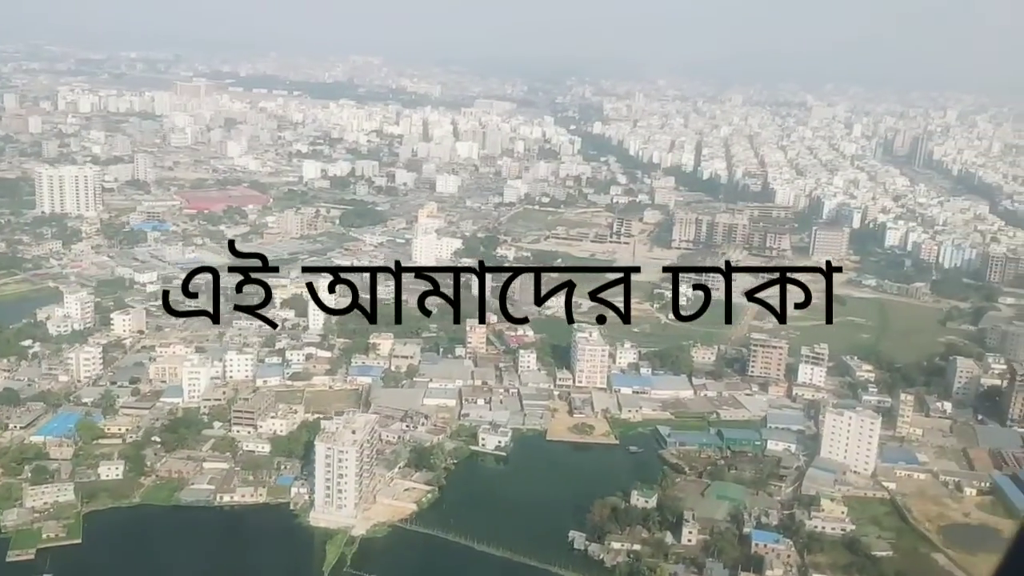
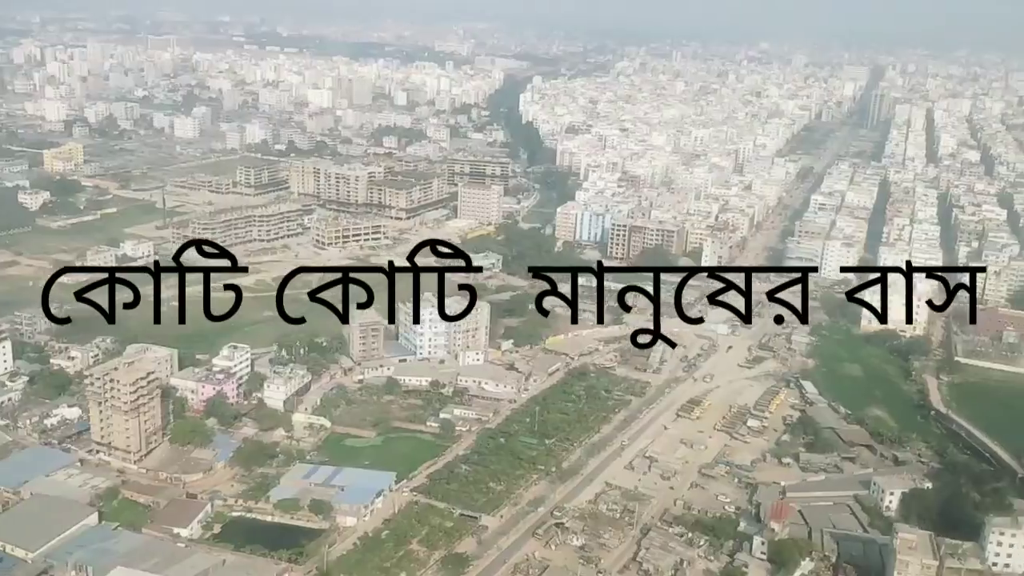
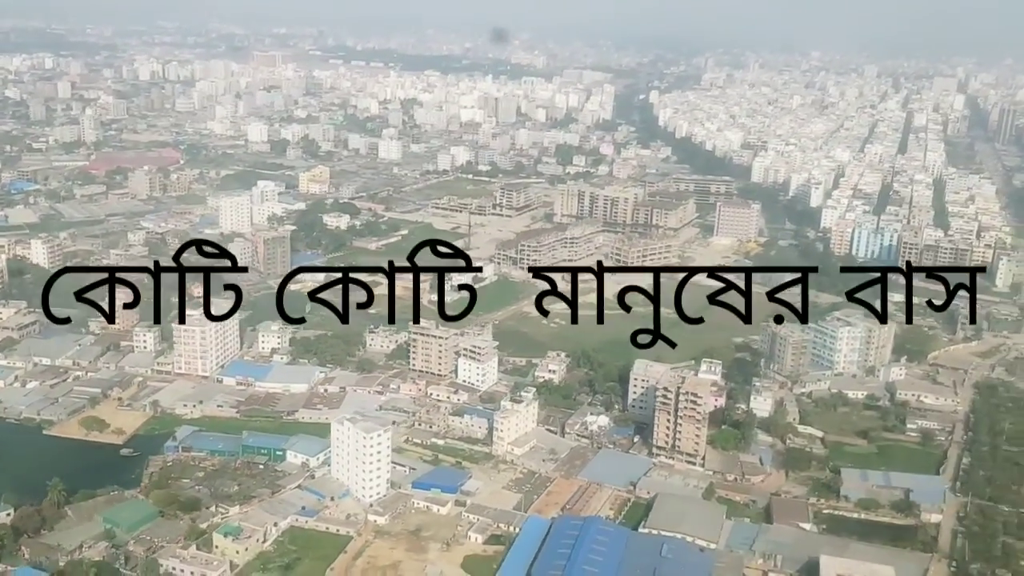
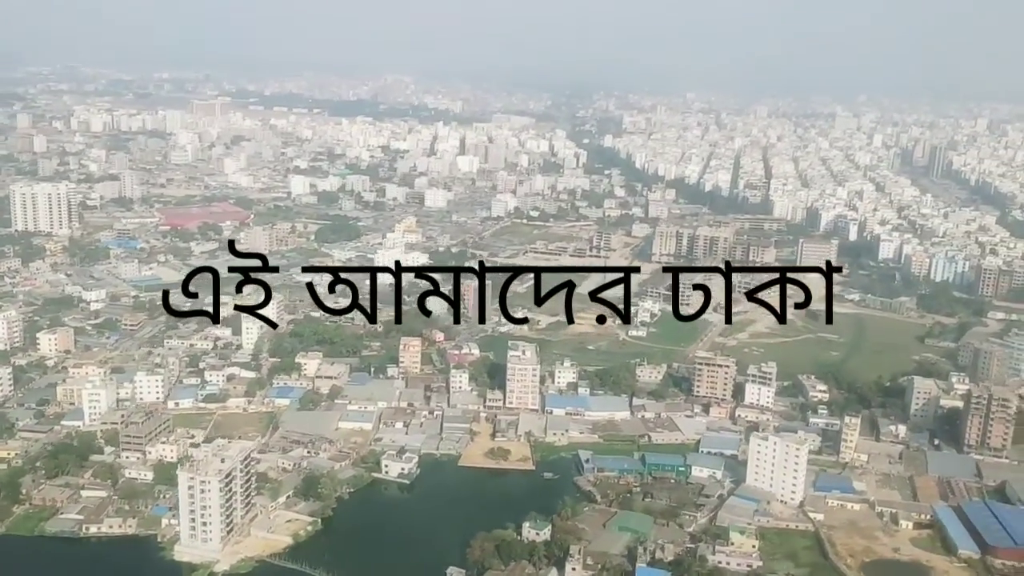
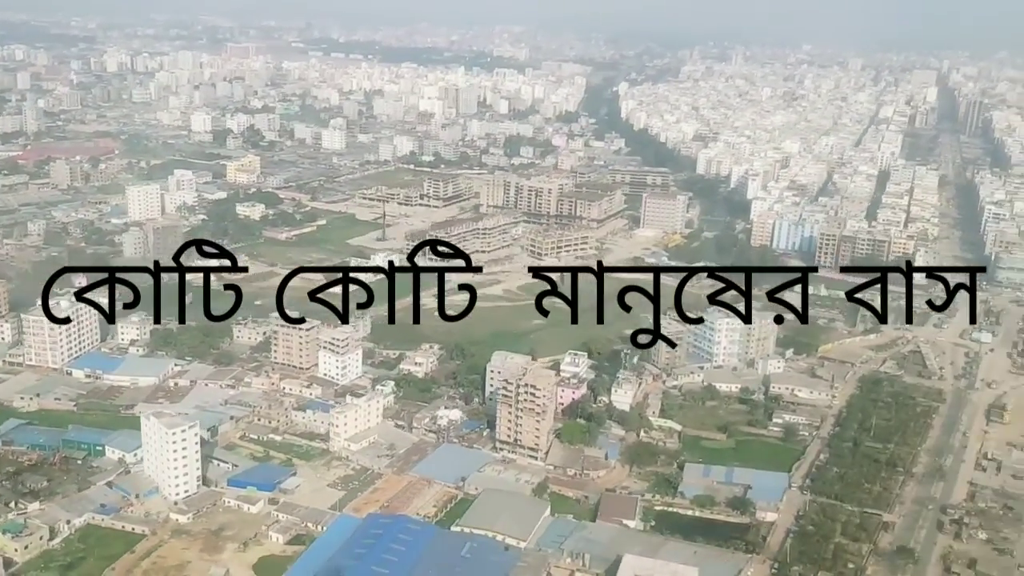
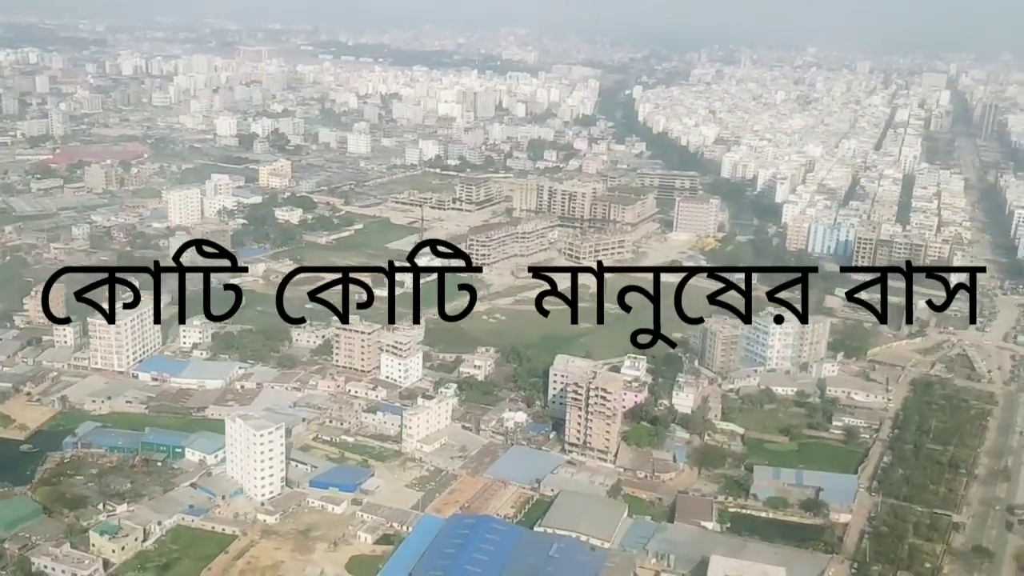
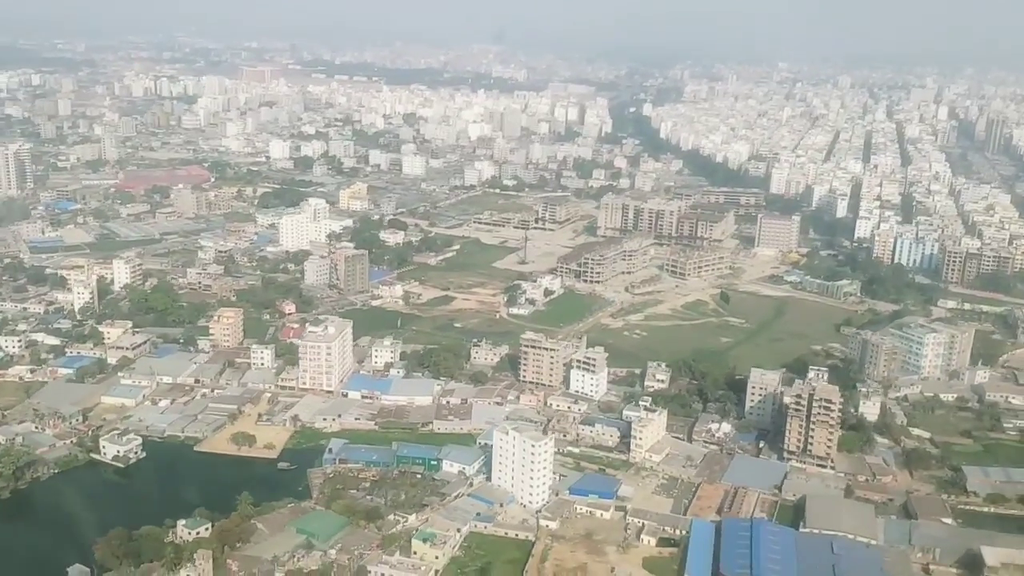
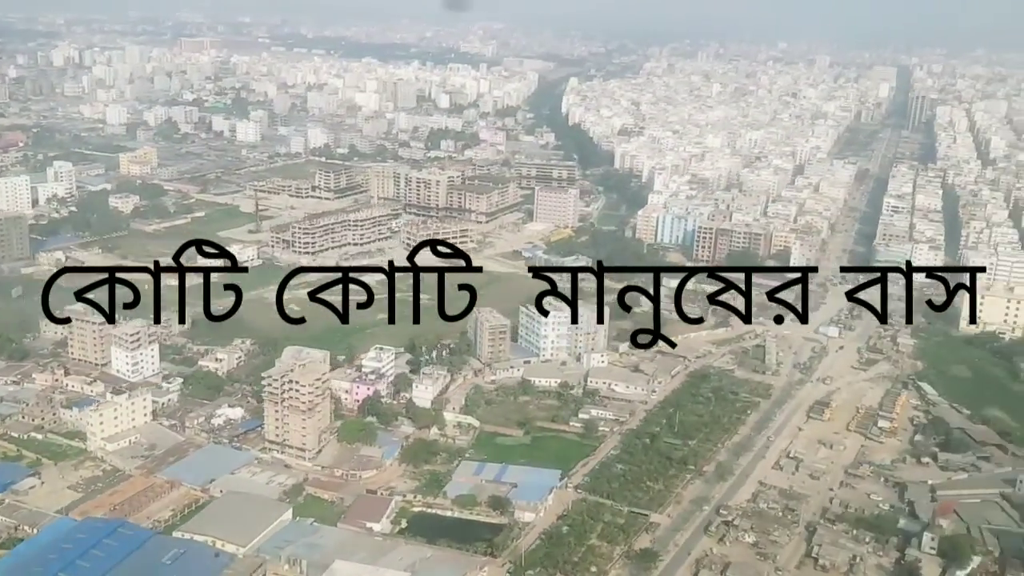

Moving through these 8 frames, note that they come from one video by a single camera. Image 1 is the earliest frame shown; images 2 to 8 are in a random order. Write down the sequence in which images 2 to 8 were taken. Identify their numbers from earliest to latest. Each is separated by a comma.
4, 7, 3, 6, 5, 8, 2
